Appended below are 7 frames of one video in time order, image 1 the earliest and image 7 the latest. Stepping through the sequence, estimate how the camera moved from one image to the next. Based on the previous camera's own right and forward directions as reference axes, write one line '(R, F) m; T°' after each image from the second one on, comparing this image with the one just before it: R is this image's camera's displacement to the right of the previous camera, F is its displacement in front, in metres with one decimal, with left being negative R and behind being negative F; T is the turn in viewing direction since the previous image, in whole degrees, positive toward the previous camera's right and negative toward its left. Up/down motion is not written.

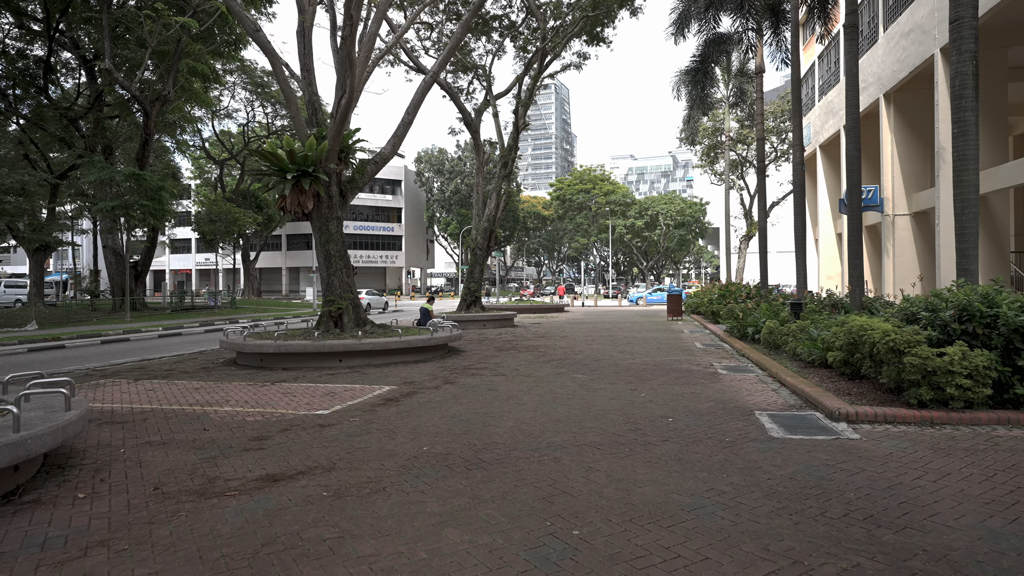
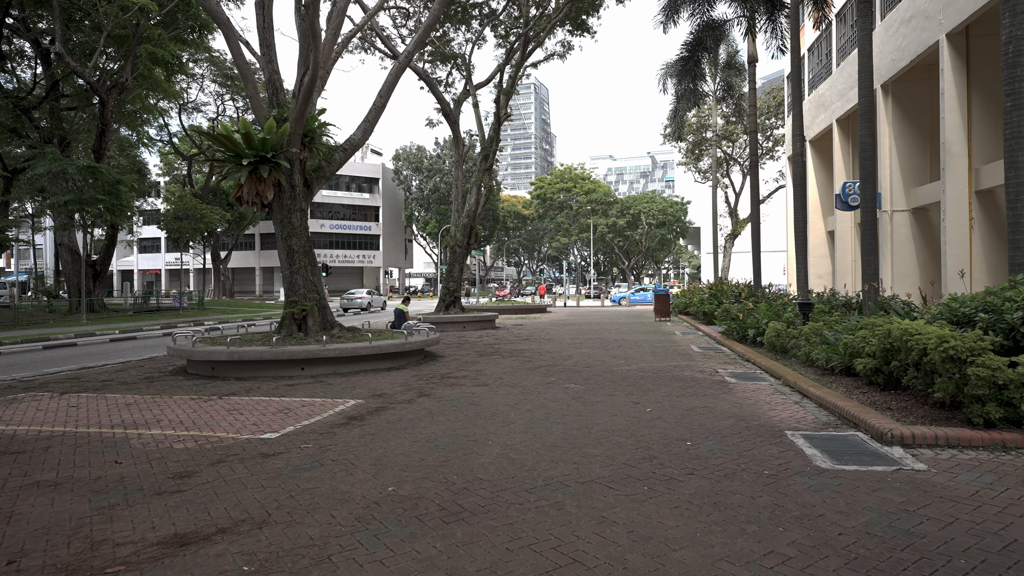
(-0.1, +1.2) m; +2°
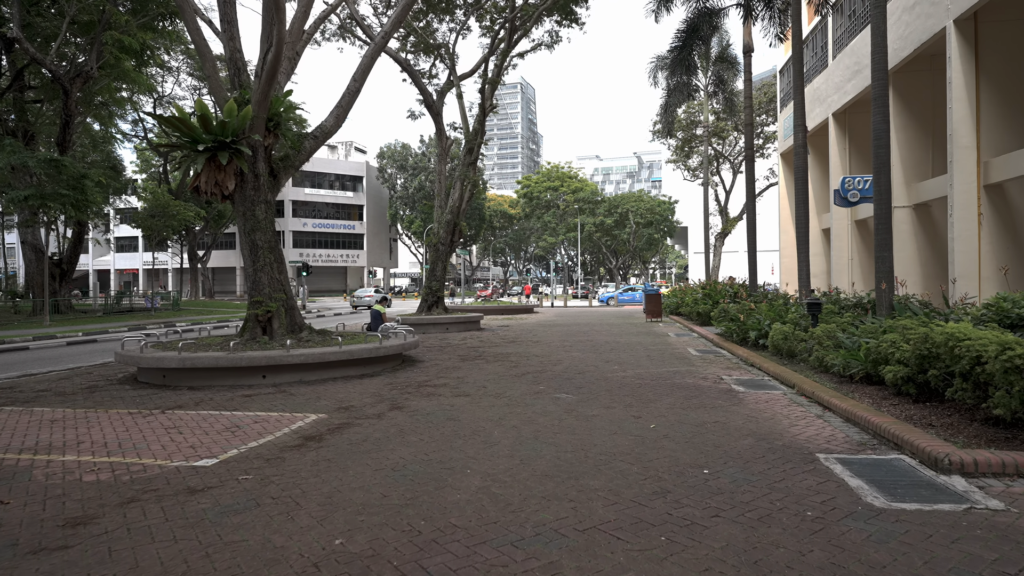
(0.0, +0.9) m; +1°
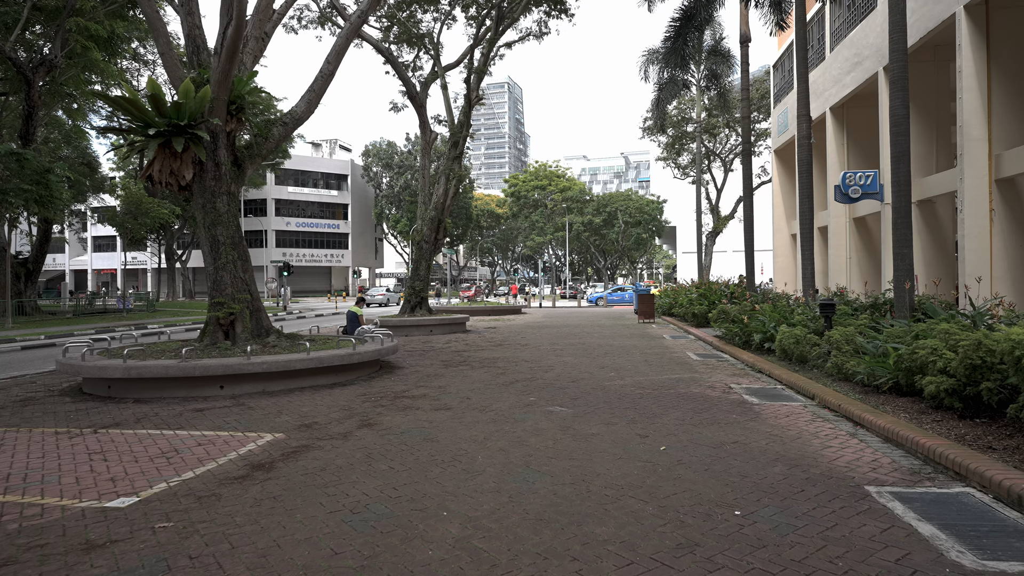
(0.0, +0.9) m; +1°
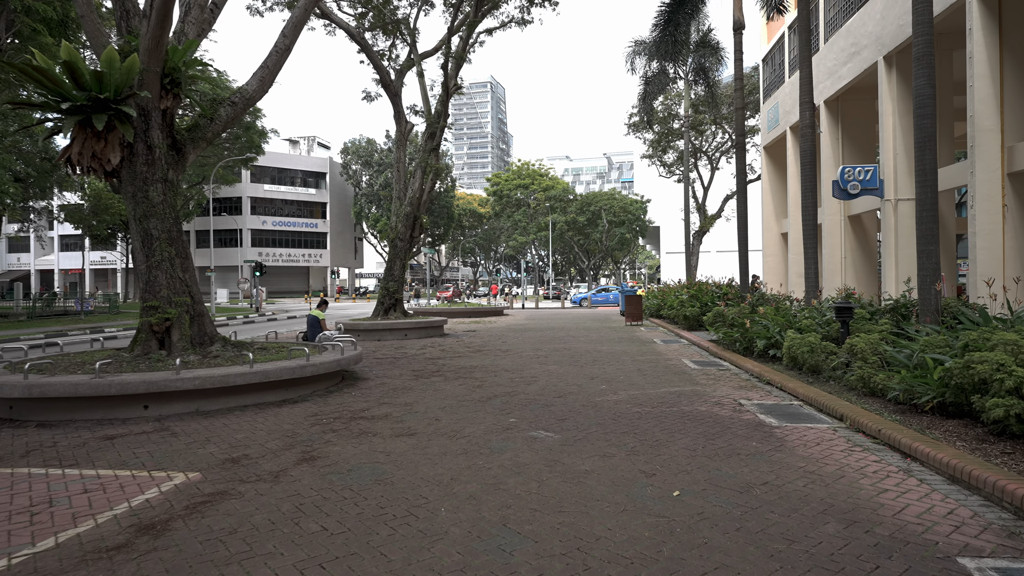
(+0.1, +1.2) m; +2°
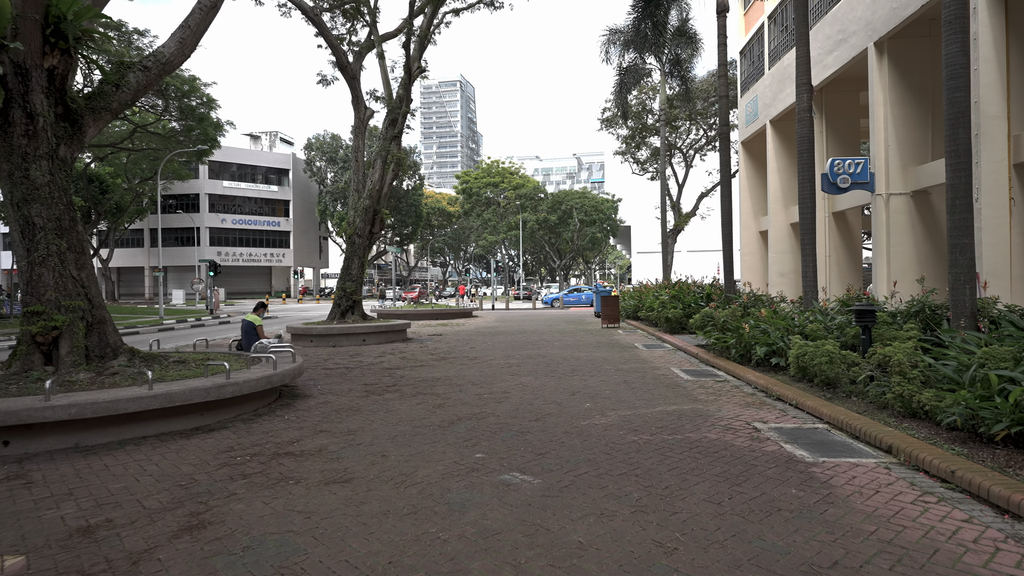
(0.0, +1.4) m; +3°
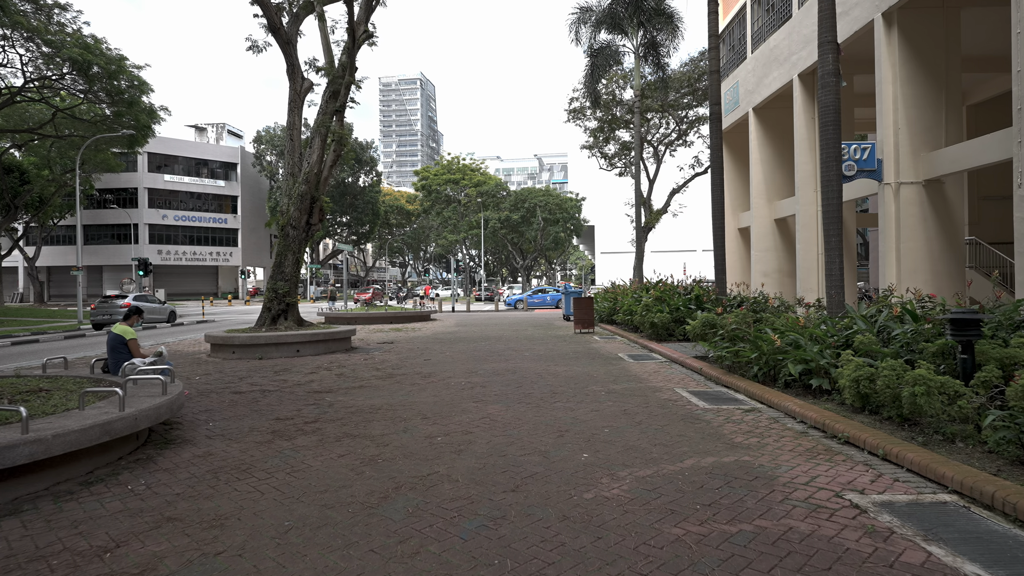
(0.0, +2.2) m; +3°
